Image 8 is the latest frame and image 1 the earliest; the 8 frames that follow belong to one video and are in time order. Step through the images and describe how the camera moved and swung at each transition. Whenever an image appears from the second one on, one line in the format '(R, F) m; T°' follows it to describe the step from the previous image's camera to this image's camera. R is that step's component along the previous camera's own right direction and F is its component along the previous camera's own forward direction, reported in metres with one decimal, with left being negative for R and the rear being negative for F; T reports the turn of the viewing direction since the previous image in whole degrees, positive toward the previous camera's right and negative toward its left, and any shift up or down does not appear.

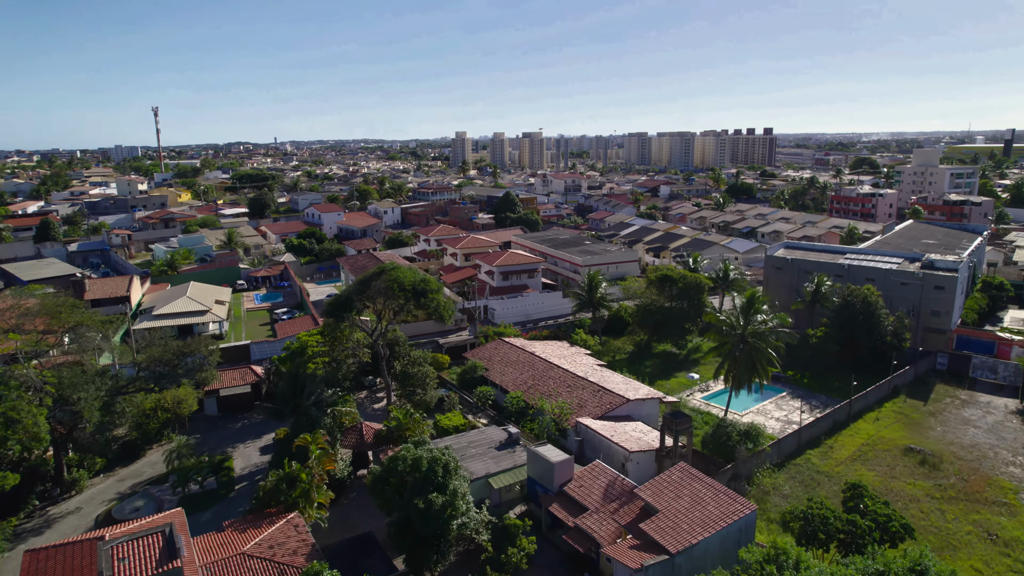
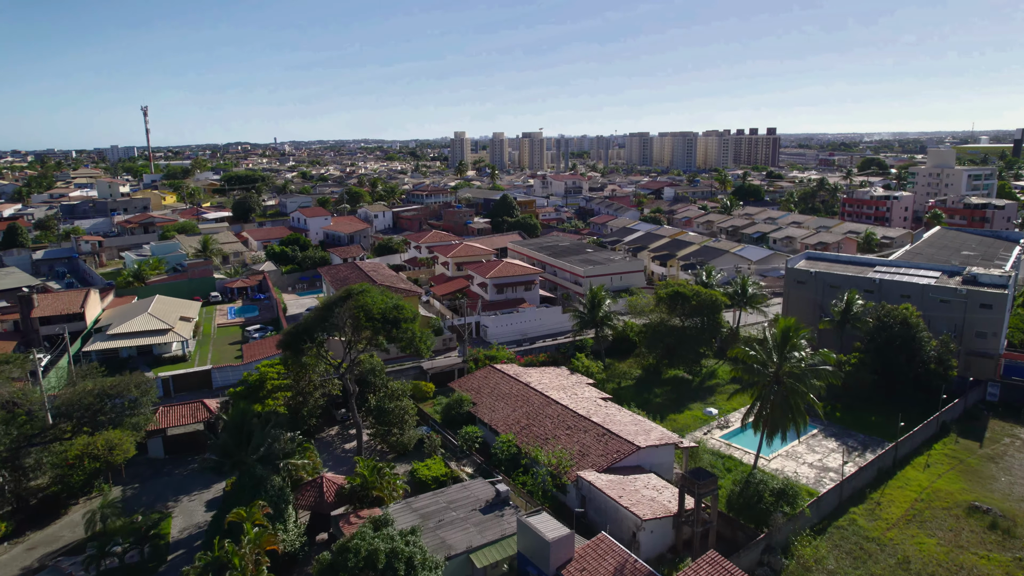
(+0.3, +3.2) m; 0°
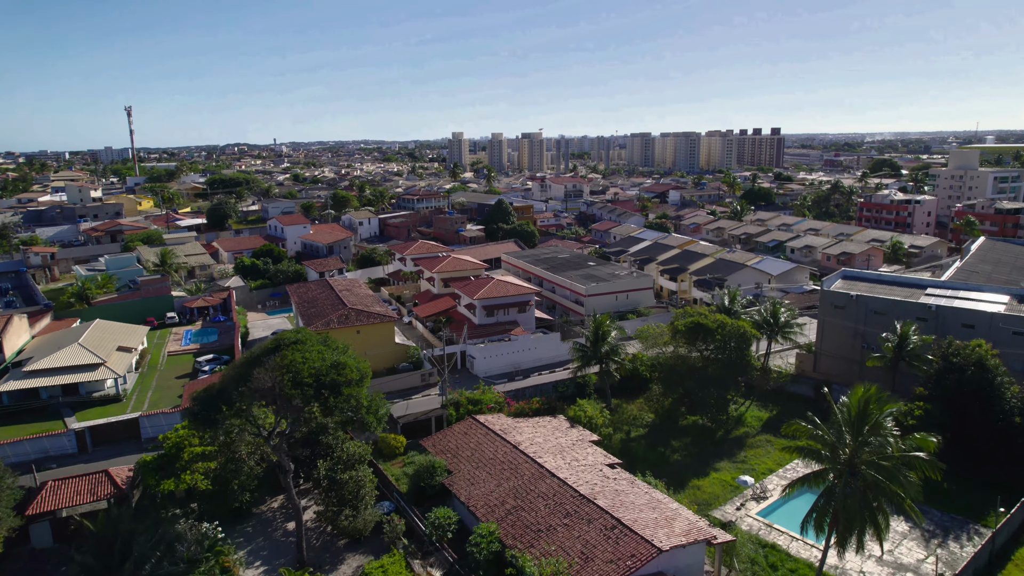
(+0.4, +4.5) m; 0°
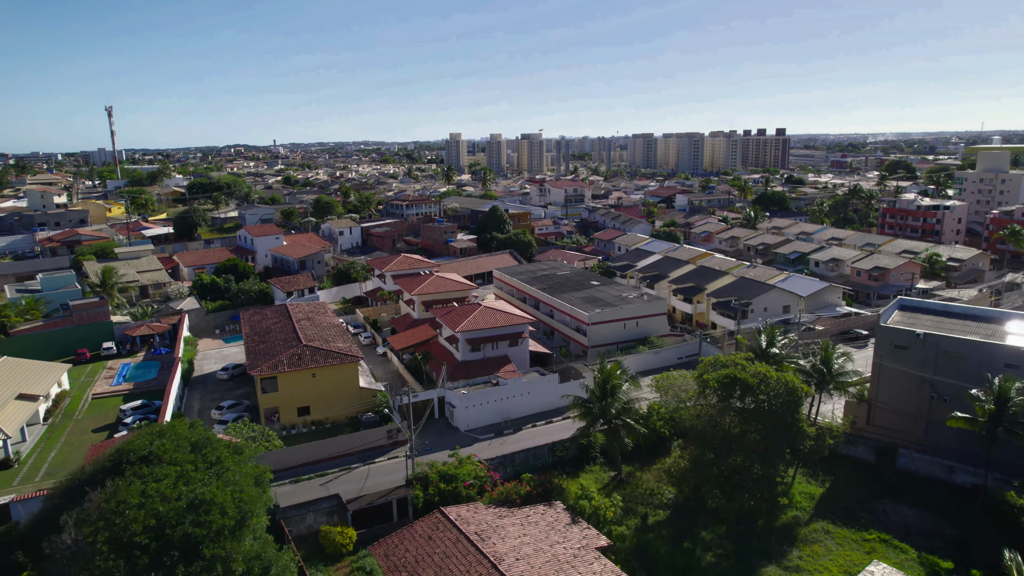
(+0.4, +5.0) m; 0°
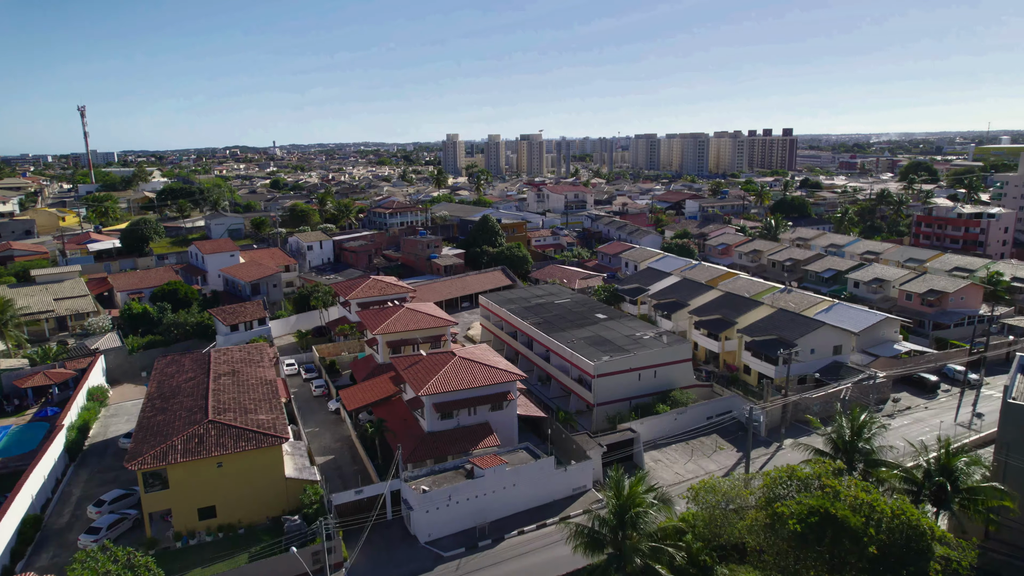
(+0.6, +6.4) m; 0°
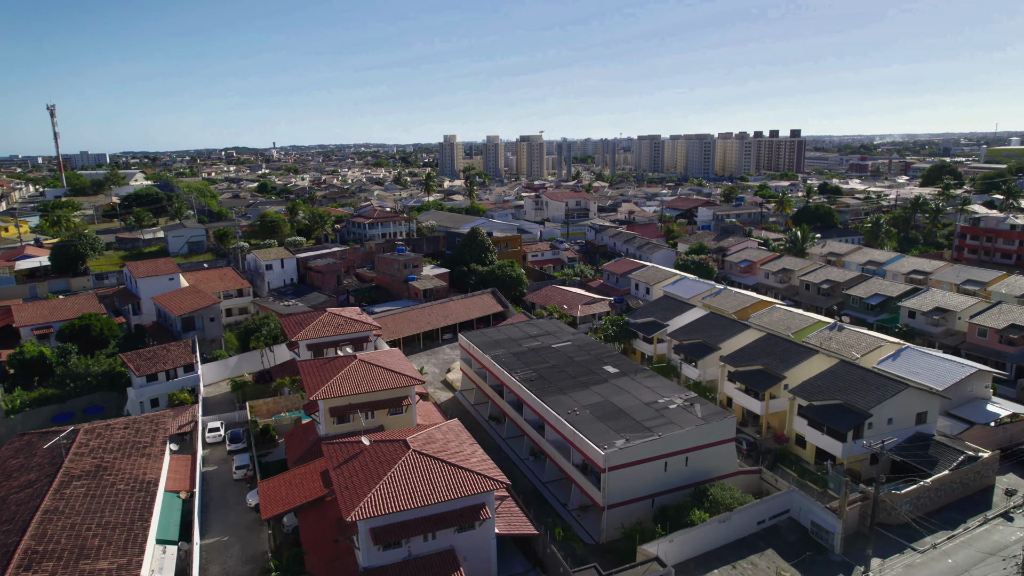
(+0.5, +6.4) m; 0°
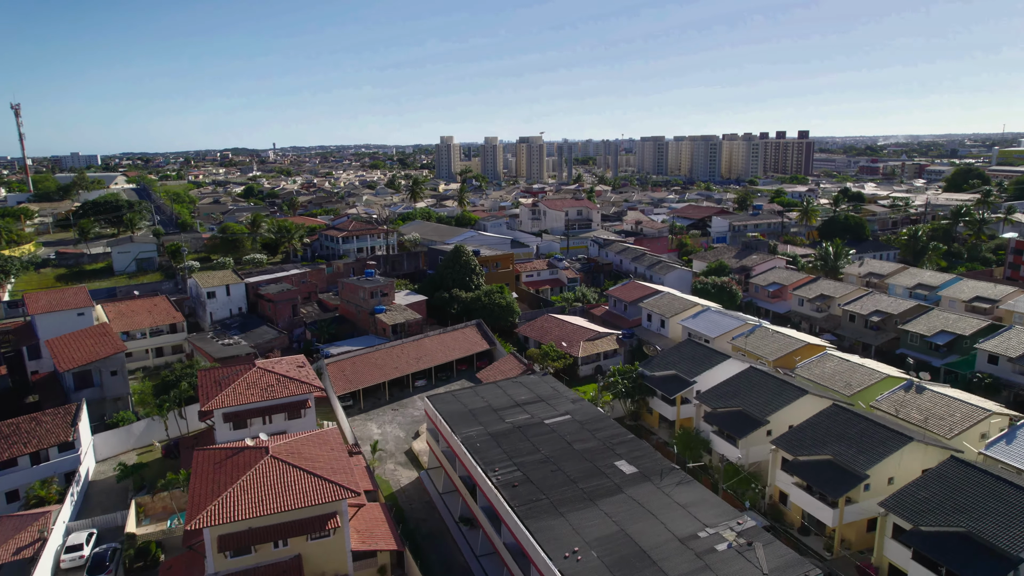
(+0.6, +6.4) m; 0°
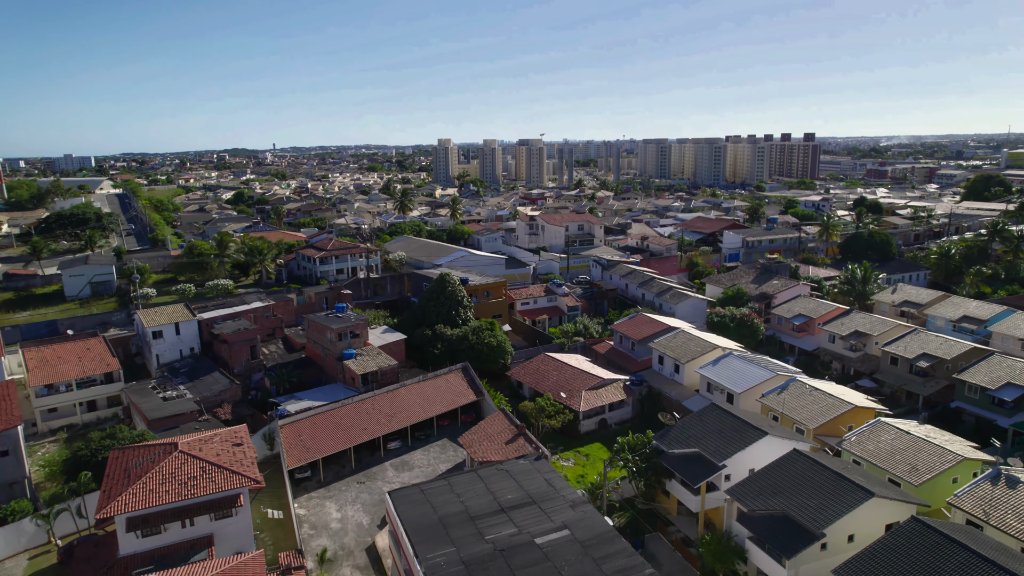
(+0.4, +4.4) m; 0°
